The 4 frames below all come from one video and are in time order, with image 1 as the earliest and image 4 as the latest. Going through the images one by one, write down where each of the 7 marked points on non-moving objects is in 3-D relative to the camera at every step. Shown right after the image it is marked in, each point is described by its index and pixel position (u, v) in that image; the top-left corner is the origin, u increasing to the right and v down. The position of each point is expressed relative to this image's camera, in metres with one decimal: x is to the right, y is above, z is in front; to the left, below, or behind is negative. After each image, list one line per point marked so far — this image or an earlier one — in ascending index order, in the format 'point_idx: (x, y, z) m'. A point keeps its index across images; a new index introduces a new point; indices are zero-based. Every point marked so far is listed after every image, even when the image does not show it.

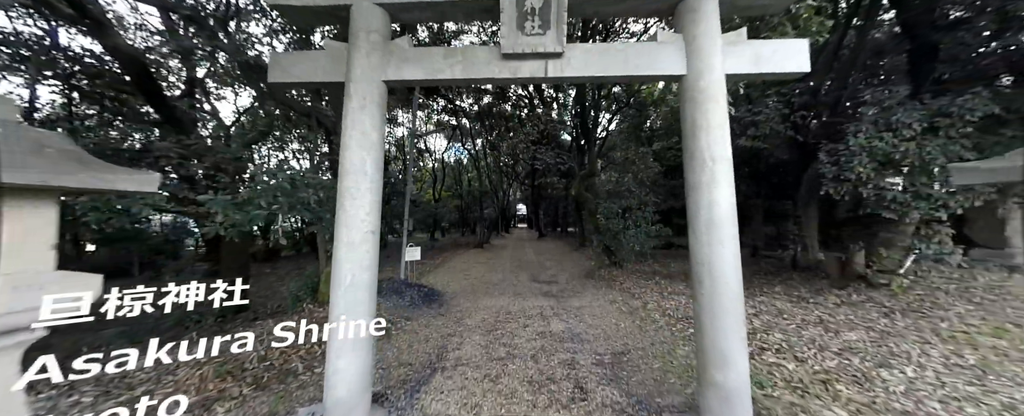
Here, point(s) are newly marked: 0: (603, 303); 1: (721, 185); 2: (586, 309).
0: (+2.0, -2.2, +6.5) m
1: (+1.5, +0.2, +2.0) m
2: (+1.6, -2.2, +6.2) m
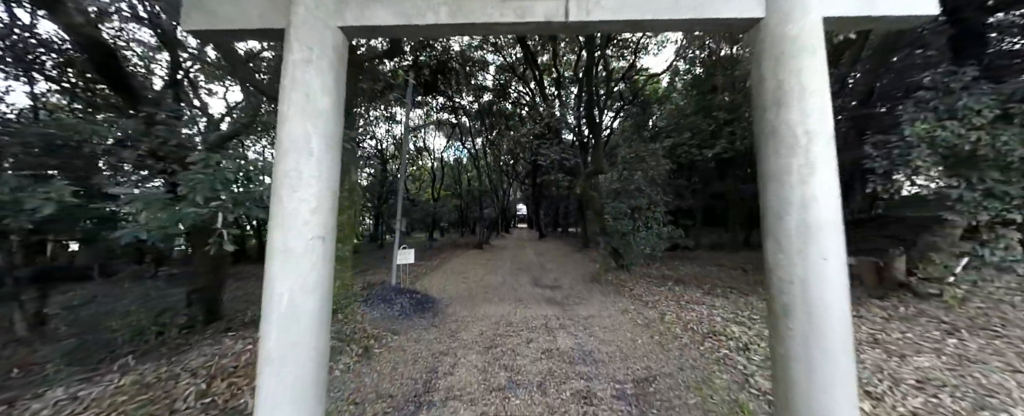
0: (+2.1, -2.1, +5.9) m
1: (+1.5, +0.2, +1.4) m
2: (+1.6, -2.2, +5.6) m
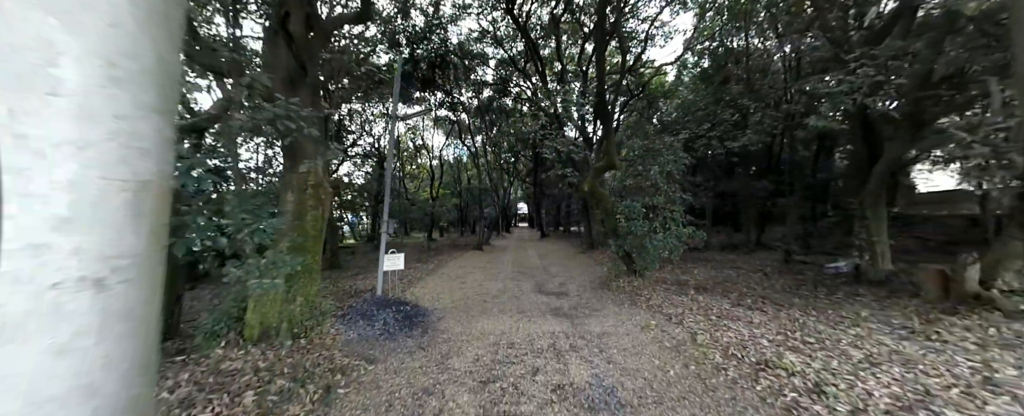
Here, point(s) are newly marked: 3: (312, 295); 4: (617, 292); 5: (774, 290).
0: (+2.1, -2.1, +5.0) m
1: (+1.5, +0.2, +0.5) m
2: (+1.7, -2.2, +4.8) m
3: (-2.8, -1.2, +4.0) m
4: (+2.8, -2.2, +7.6) m
5: (+6.8, -2.1, +7.5) m
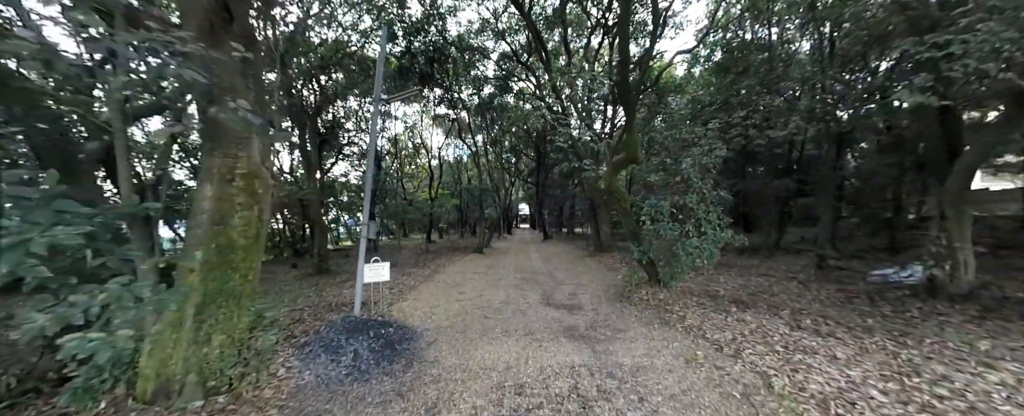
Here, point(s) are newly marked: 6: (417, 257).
0: (+2.2, -2.1, +3.9) m
1: (+1.6, +0.2, -0.6) m
2: (+1.8, -2.2, +3.6) m
3: (-2.7, -1.2, +2.9) m
4: (+2.9, -2.2, +6.4) m
5: (+6.9, -2.1, +6.3) m
6: (-6.6, -3.4, +19.8) m
